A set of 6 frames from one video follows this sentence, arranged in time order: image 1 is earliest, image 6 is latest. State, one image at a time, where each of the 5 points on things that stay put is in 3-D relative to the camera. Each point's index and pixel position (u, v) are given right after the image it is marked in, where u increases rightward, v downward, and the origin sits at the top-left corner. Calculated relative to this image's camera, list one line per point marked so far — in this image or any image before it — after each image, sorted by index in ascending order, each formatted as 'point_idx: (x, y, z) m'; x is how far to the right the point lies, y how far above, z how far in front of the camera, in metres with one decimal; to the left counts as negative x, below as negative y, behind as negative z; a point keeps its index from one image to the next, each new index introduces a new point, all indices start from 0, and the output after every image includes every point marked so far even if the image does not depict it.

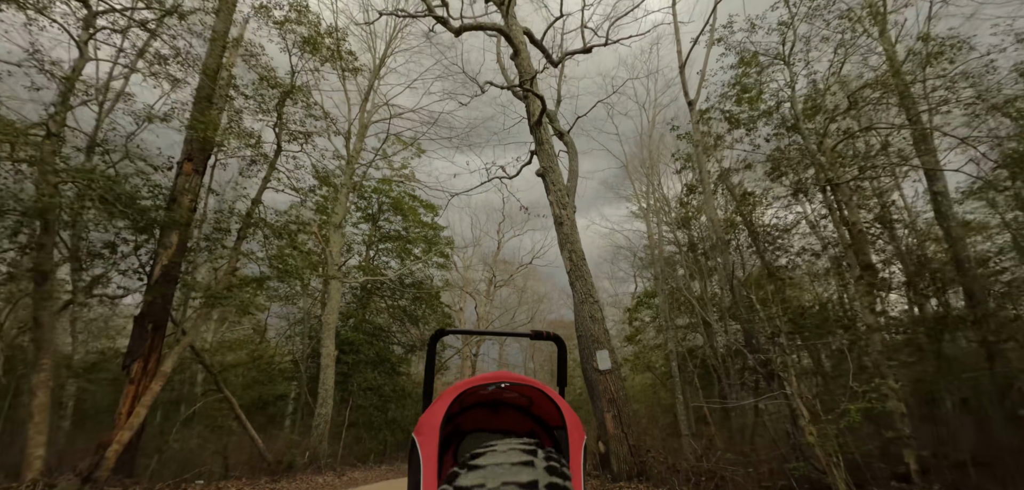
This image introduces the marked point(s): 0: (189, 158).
0: (-5.3, +1.4, +9.2) m
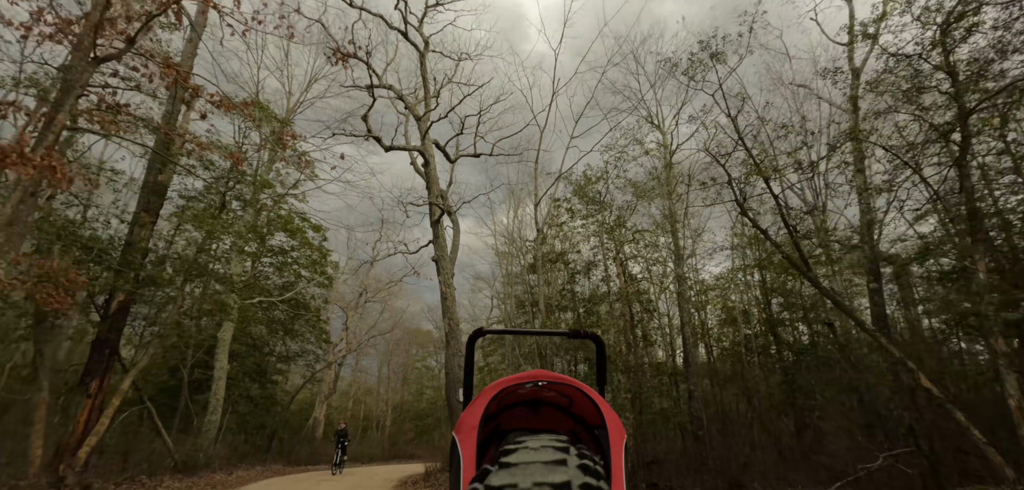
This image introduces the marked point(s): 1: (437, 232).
0: (-7.4, +0.7, +11.2) m
1: (-1.6, +0.3, +11.7) m
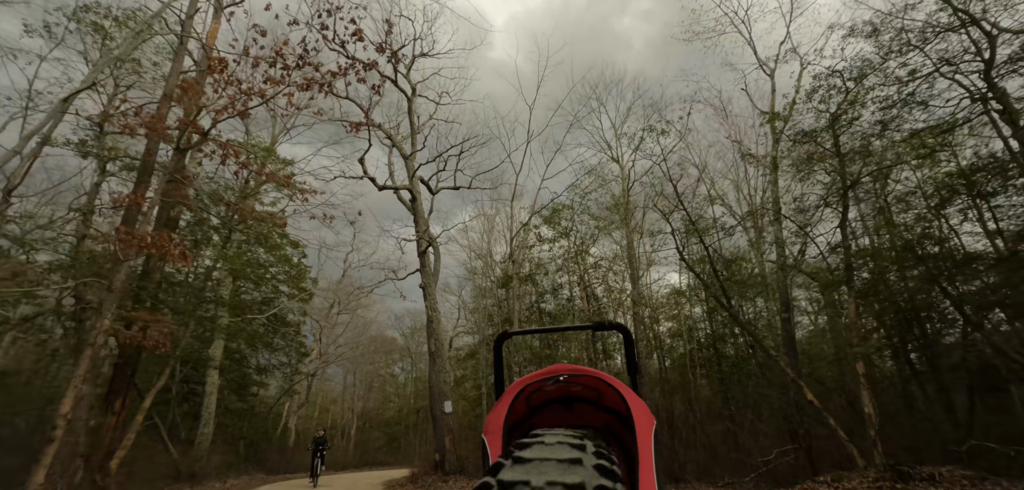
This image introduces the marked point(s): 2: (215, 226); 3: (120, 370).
0: (-7.9, +0.1, +12.4) m
1: (-2.1, -0.3, +13.3) m
2: (-7.3, +0.4, +13.7) m
3: (-7.9, -2.5, +11.2) m
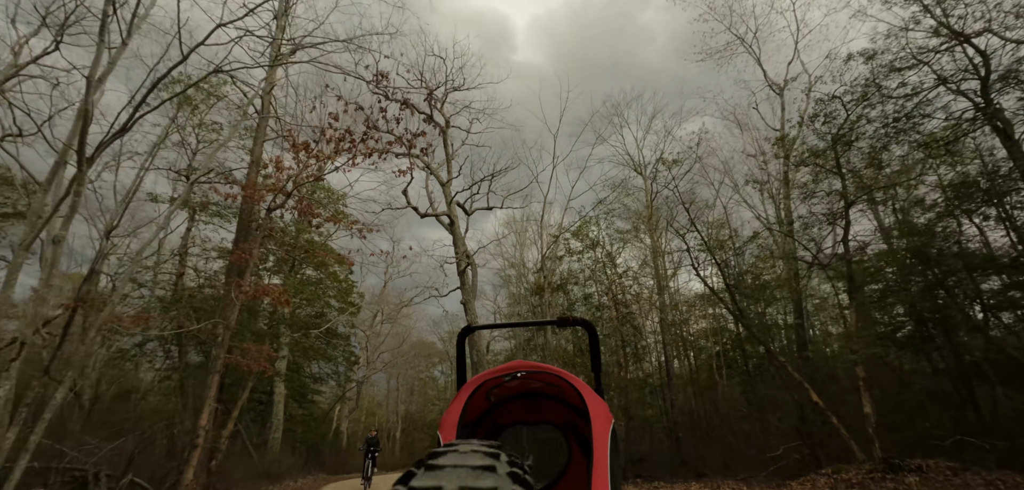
0: (-7.1, -0.7, +14.2) m
1: (-1.3, -0.9, +14.7) m
2: (-6.4, -0.3, +15.5) m
3: (-7.0, -3.3, +13.1) m
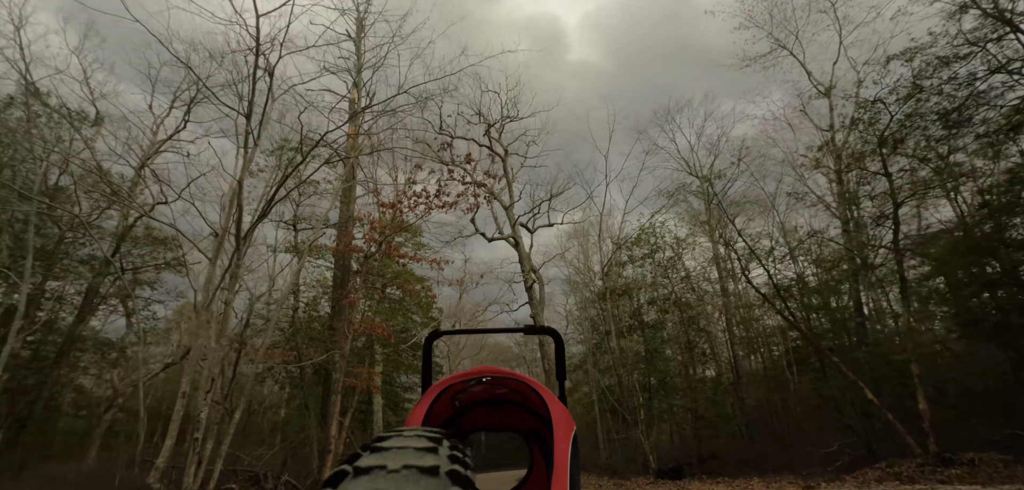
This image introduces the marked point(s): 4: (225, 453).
0: (-5.2, -1.7, +16.5) m
1: (+0.6, -1.5, +16.3) m
2: (-4.4, -1.3, +17.7) m
3: (-5.2, -4.3, +15.3) m
4: (-4.0, -2.9, +7.6) m
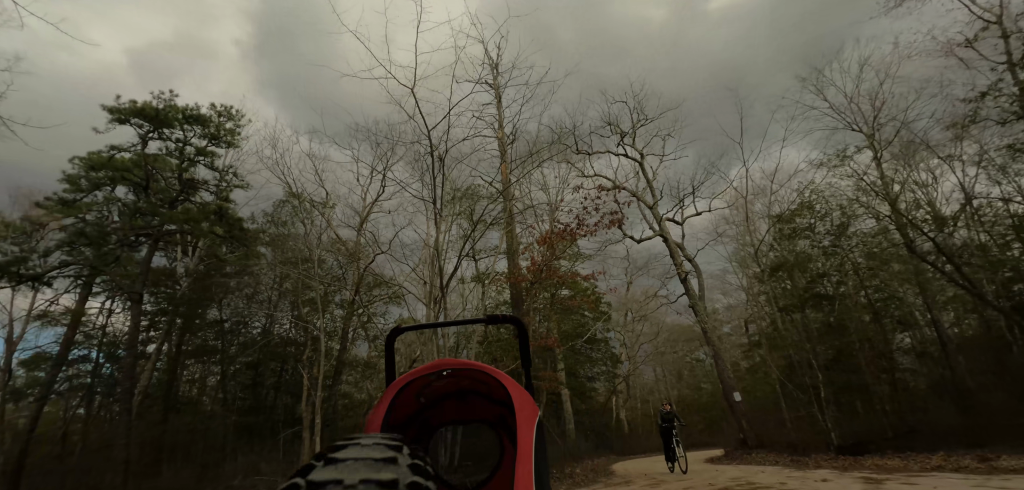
0: (+0.1, -2.4, +19.9) m
1: (+5.5, -1.4, +18.0) m
2: (+1.2, -1.8, +20.8) m
3: (+0.2, -5.0, +18.8) m
4: (-1.2, -3.8, +11.1) m
